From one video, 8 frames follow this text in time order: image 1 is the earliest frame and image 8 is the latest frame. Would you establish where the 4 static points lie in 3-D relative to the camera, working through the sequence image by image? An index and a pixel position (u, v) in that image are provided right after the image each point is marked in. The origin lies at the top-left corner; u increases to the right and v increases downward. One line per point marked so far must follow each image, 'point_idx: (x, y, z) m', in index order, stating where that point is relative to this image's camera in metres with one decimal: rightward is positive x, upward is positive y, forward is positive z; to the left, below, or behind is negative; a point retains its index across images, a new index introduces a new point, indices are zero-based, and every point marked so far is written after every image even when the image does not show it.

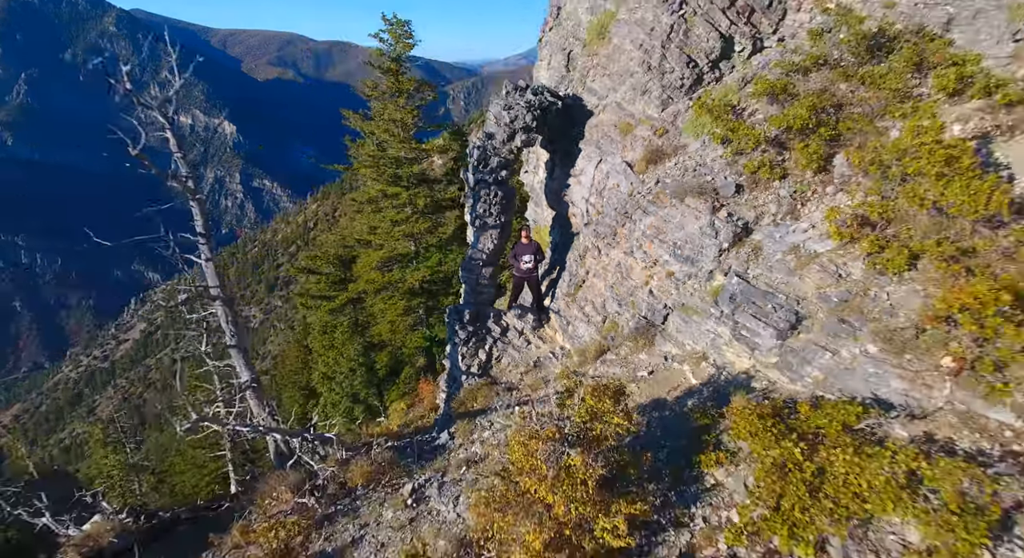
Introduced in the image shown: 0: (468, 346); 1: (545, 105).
0: (-0.5, -0.7, +6.3) m
1: (+0.4, +1.9, +6.6) m
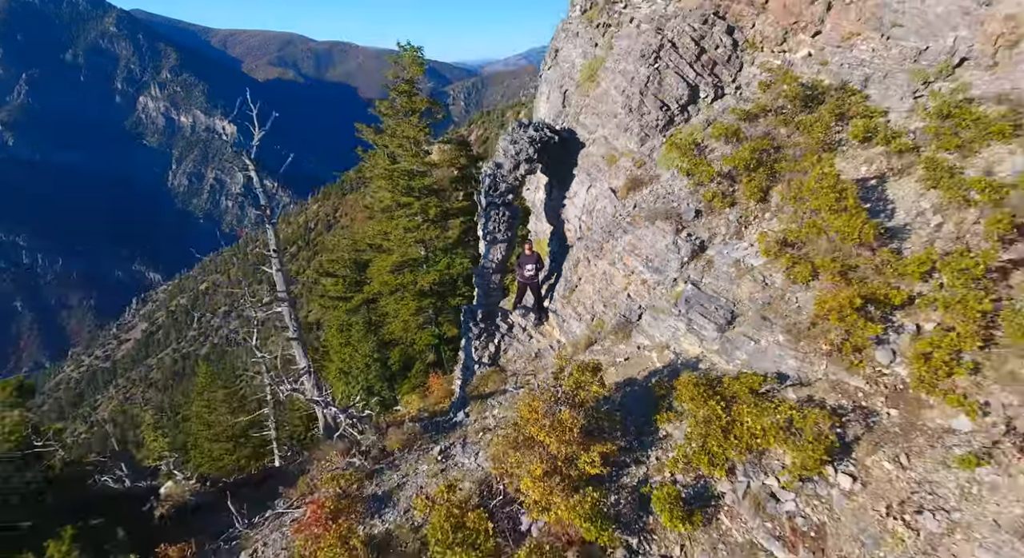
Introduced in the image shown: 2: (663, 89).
0: (-0.4, -0.8, +7.6) m
1: (+0.4, +1.8, +7.8) m
2: (+1.8, +2.3, +7.3) m
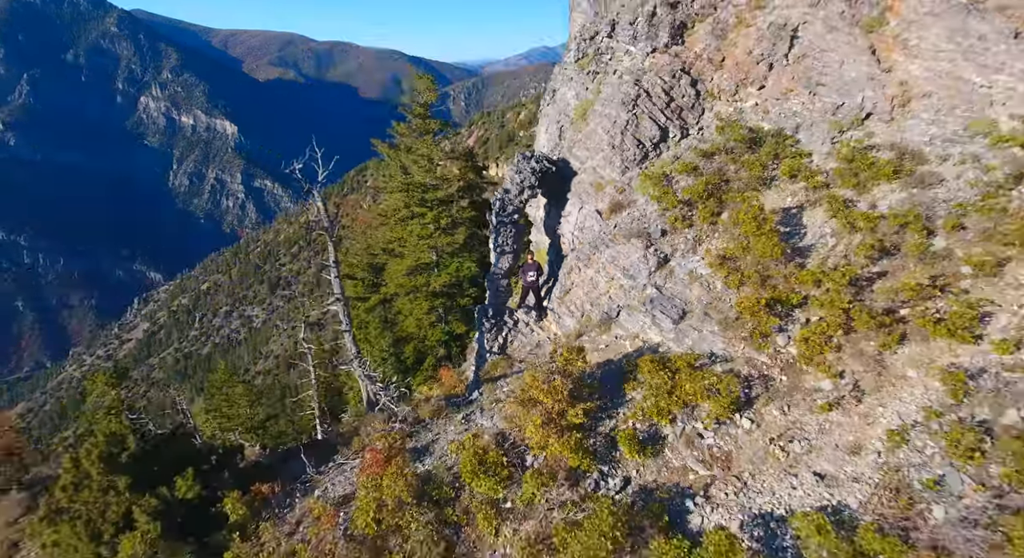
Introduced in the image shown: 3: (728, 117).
0: (-0.3, -0.8, +9.3) m
1: (+0.5, +1.7, +9.6) m
2: (+1.9, +2.2, +9.0) m
3: (+3.1, +2.3, +8.6) m
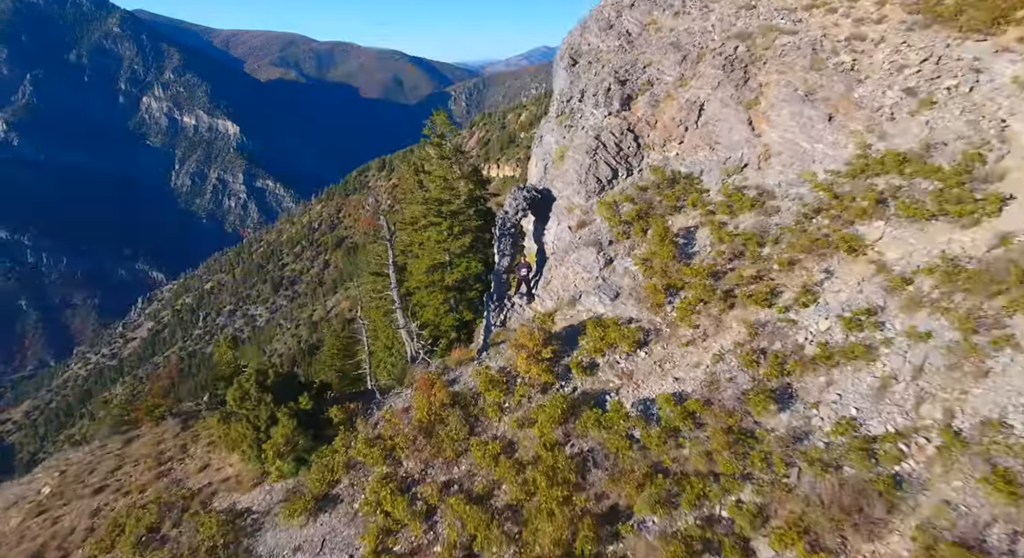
0: (-0.4, -0.7, +13.3) m
1: (+0.5, +1.9, +13.5) m
2: (+1.8, +2.3, +12.9) m
3: (+3.1, +2.4, +12.6) m
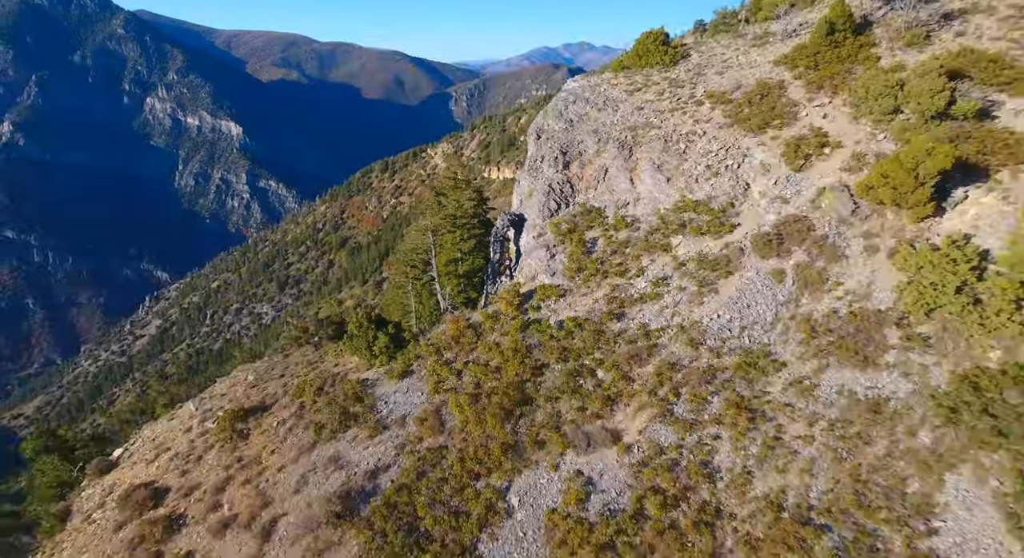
0: (-0.8, -0.3, +22.9) m
1: (+0.1, +2.3, +23.1) m
2: (+1.4, +2.8, +22.6) m
3: (+2.6, +2.9, +22.2) m
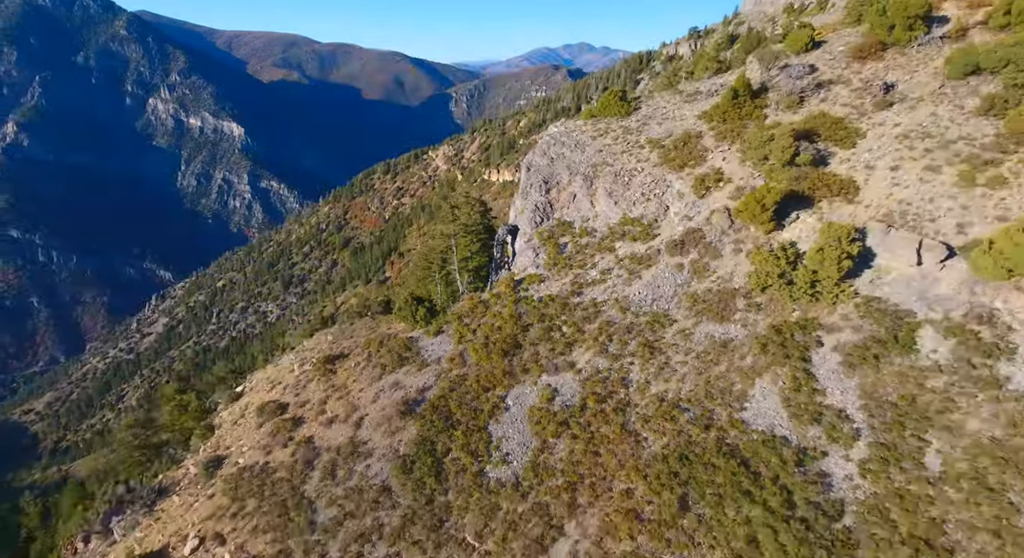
0: (-0.9, +0.2, +32.3) m
1: (-0.1, +2.7, +32.6) m
2: (+1.3, +3.2, +32.0) m
3: (+2.5, +3.3, +31.7) m
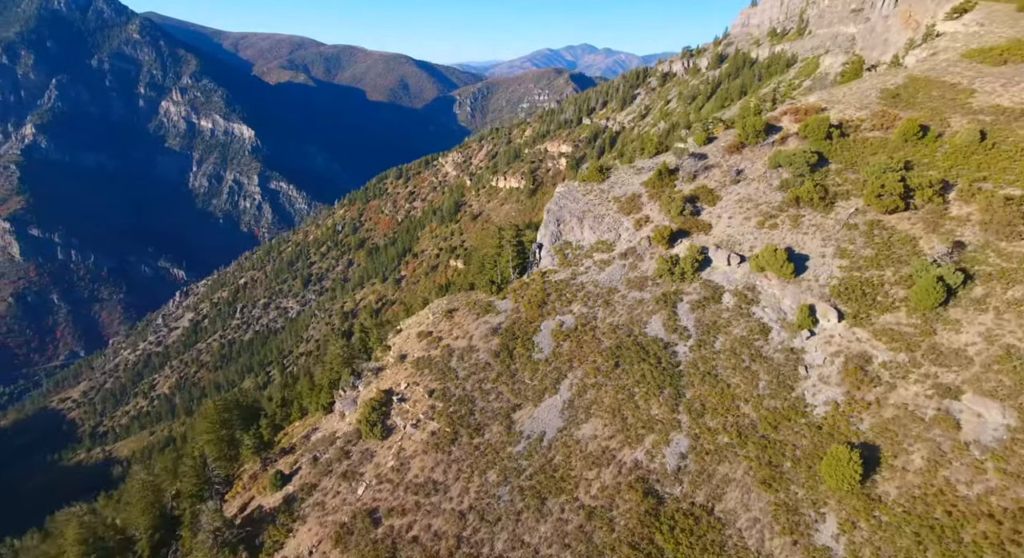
0: (+1.7, +0.8, +59.8) m
1: (+2.6, +3.4, +60.0) m
2: (+4.0, +3.9, +59.4) m
3: (+5.2, +3.9, +59.1) m
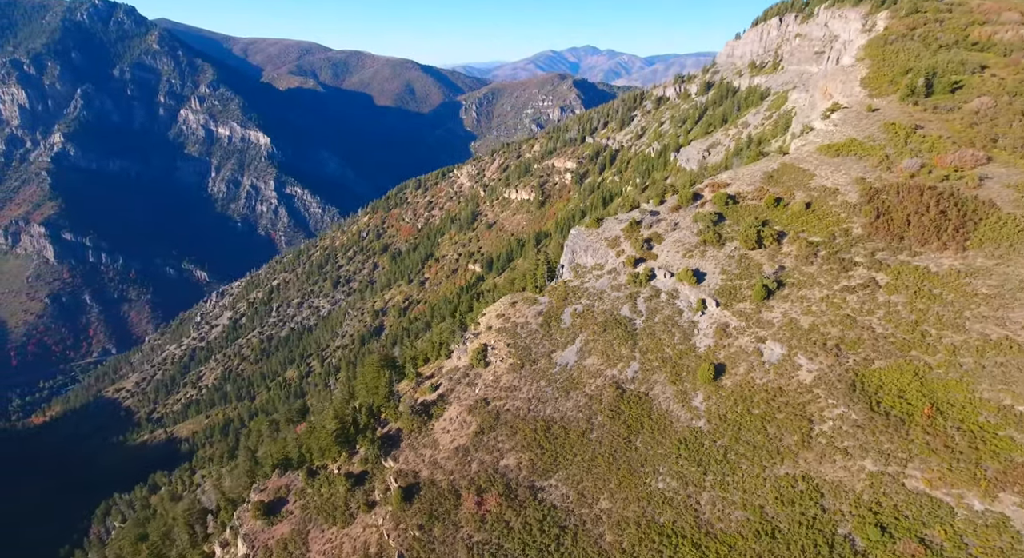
0: (+7.6, -0.2, +103.4) m
1: (+8.4, +2.4, +103.7) m
2: (+9.8, +2.9, +103.1) m
3: (+11.0, +2.9, +102.7) m
